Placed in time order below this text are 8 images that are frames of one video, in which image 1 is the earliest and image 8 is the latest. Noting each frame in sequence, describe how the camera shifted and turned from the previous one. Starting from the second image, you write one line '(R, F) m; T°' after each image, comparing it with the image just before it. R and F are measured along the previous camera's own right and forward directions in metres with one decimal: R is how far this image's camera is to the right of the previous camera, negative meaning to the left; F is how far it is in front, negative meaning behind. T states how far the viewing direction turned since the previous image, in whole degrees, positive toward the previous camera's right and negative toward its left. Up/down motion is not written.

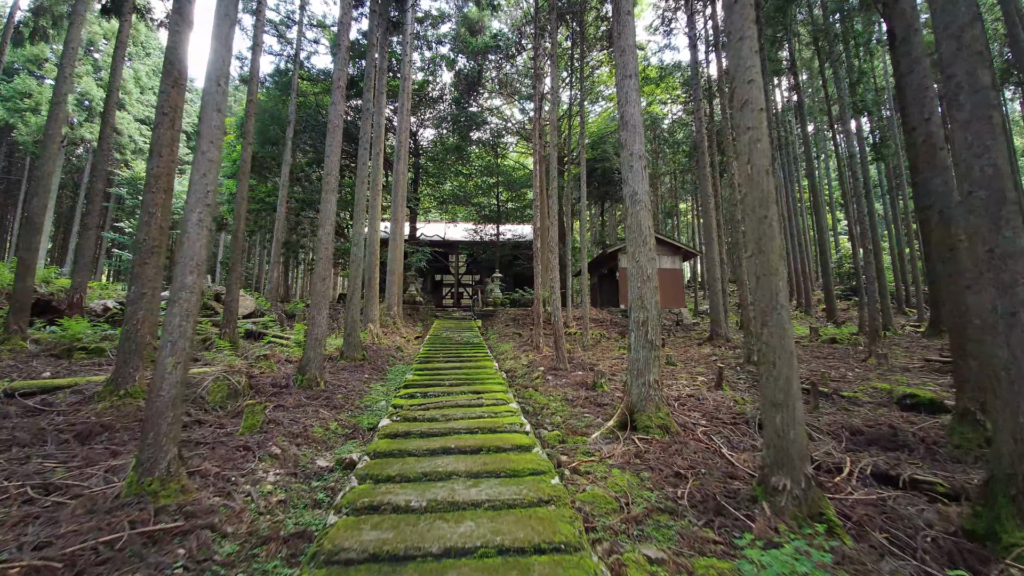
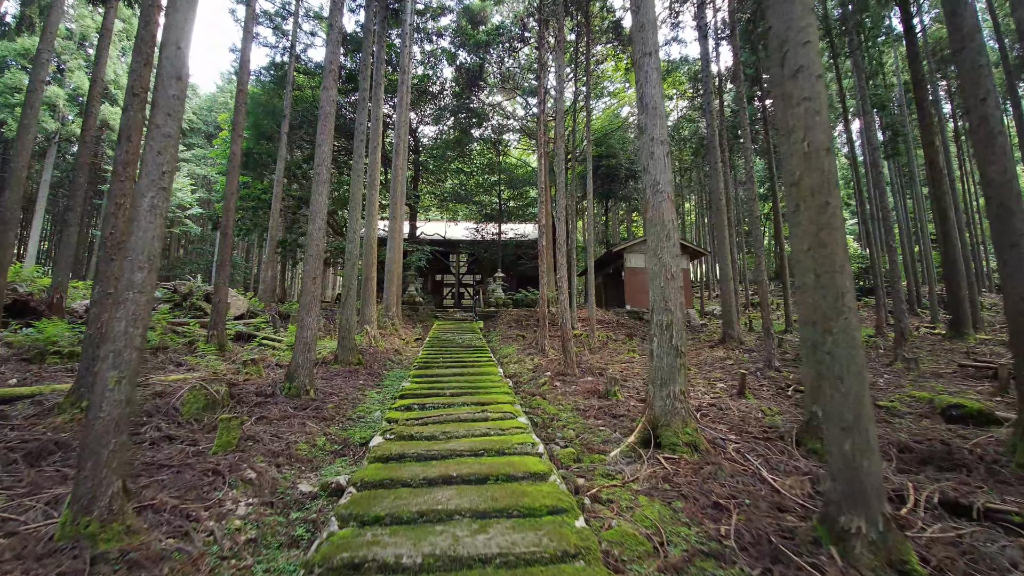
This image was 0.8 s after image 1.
(0.0, +0.4) m; 0°
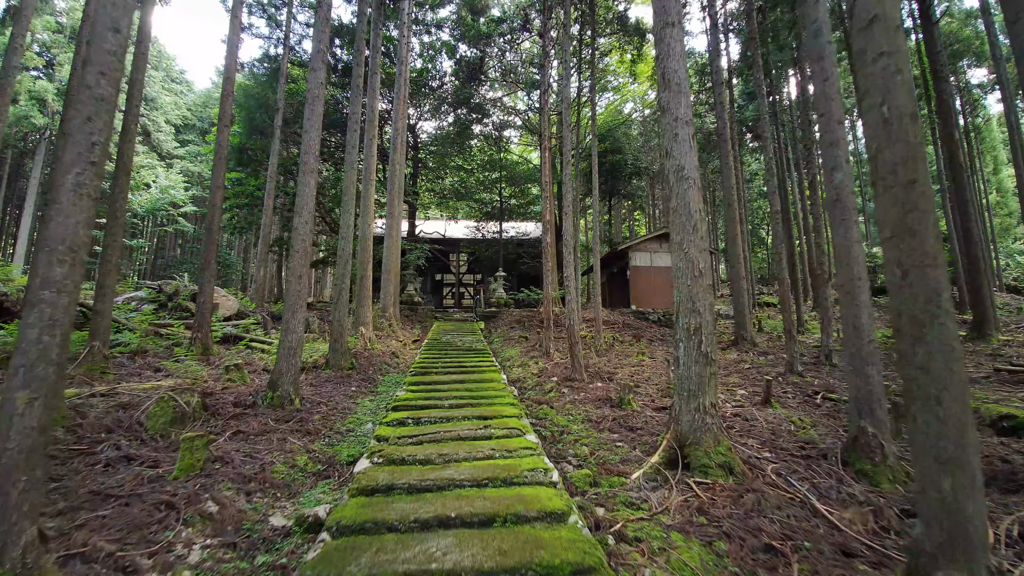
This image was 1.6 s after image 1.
(0.0, +0.4) m; 0°
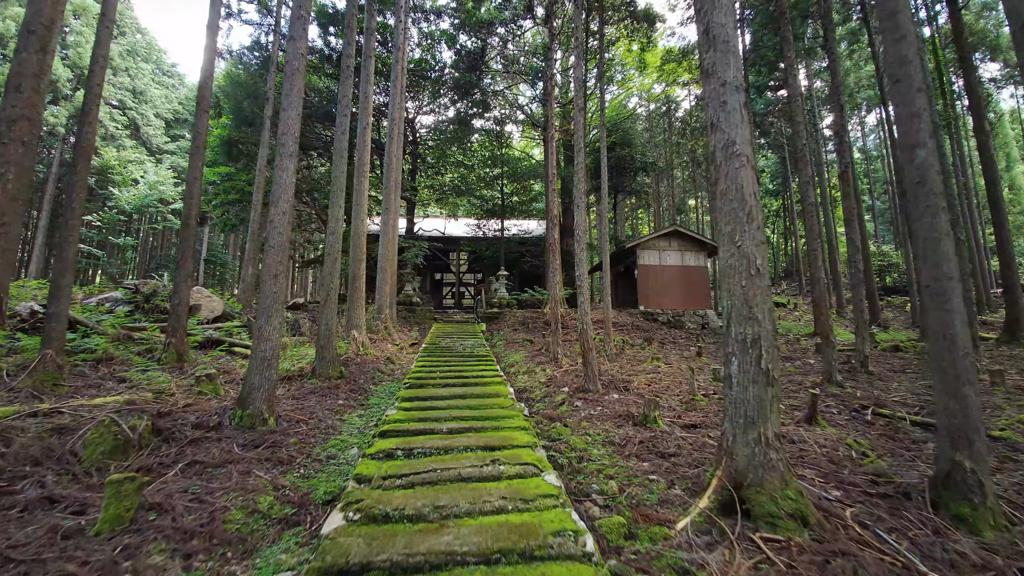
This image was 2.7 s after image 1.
(-0.1, +0.6) m; 0°
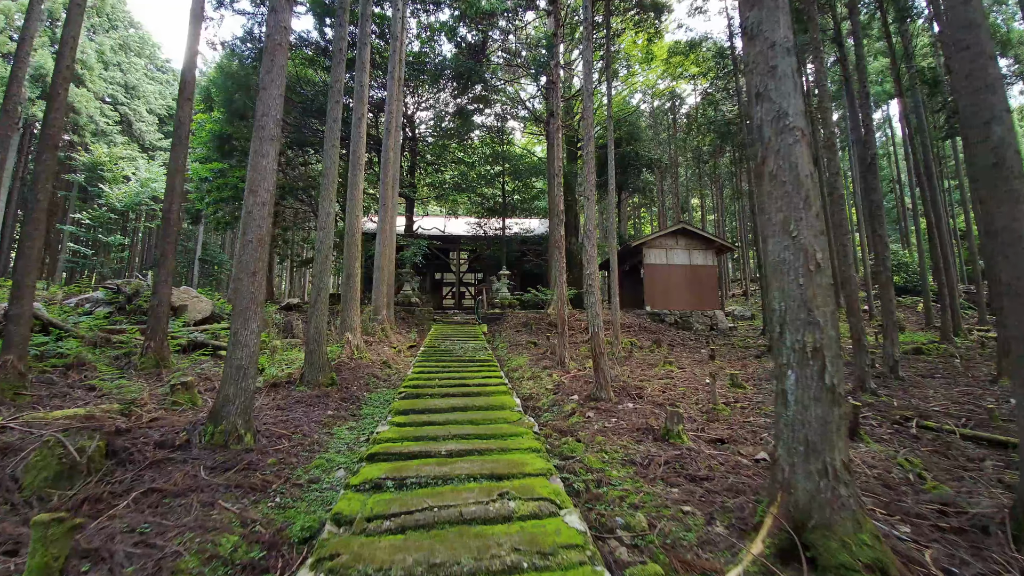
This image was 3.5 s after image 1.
(0.0, +0.4) m; 0°
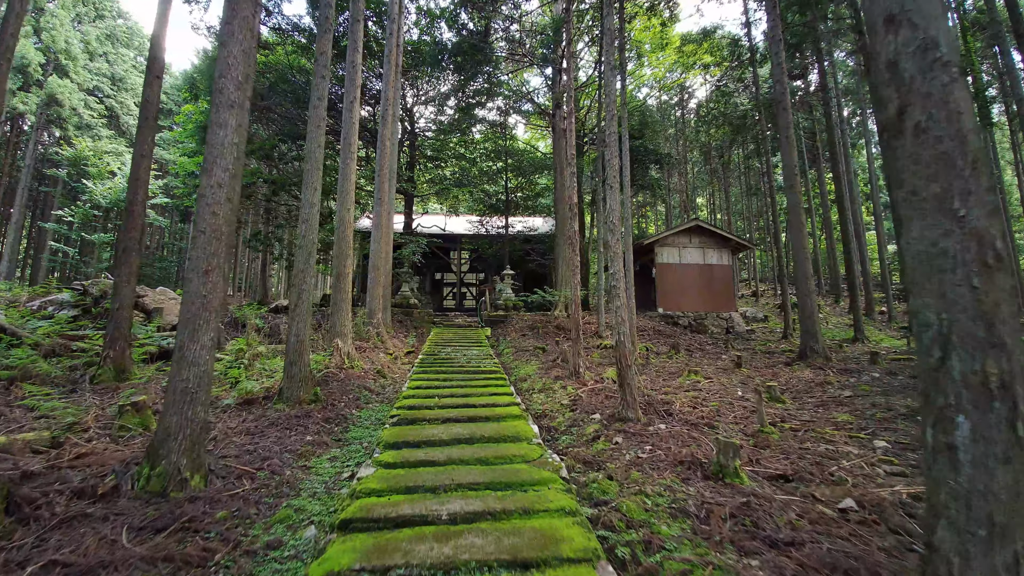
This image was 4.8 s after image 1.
(-0.1, +0.7) m; 0°
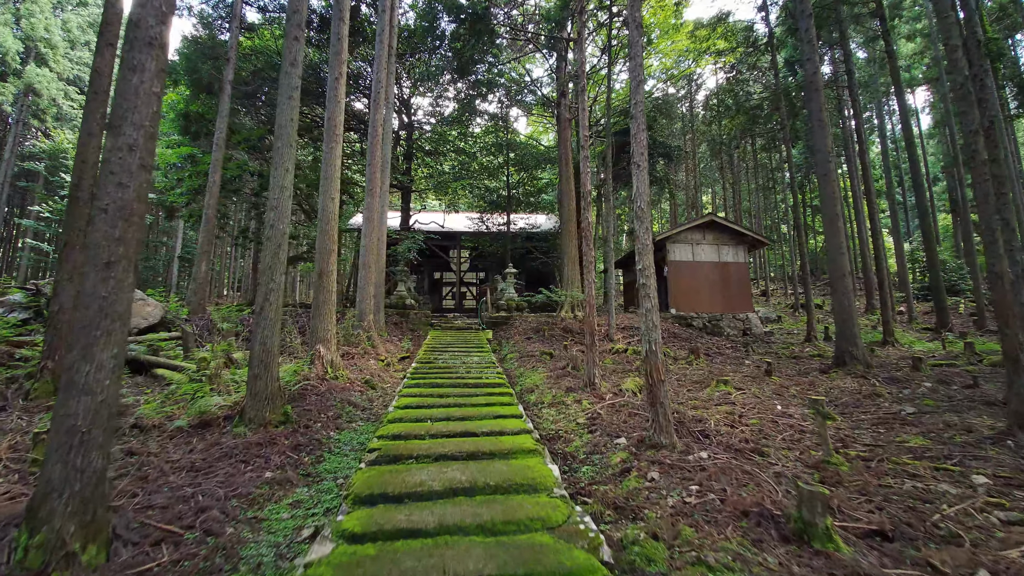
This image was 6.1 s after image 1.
(0.0, +0.7) m; 0°
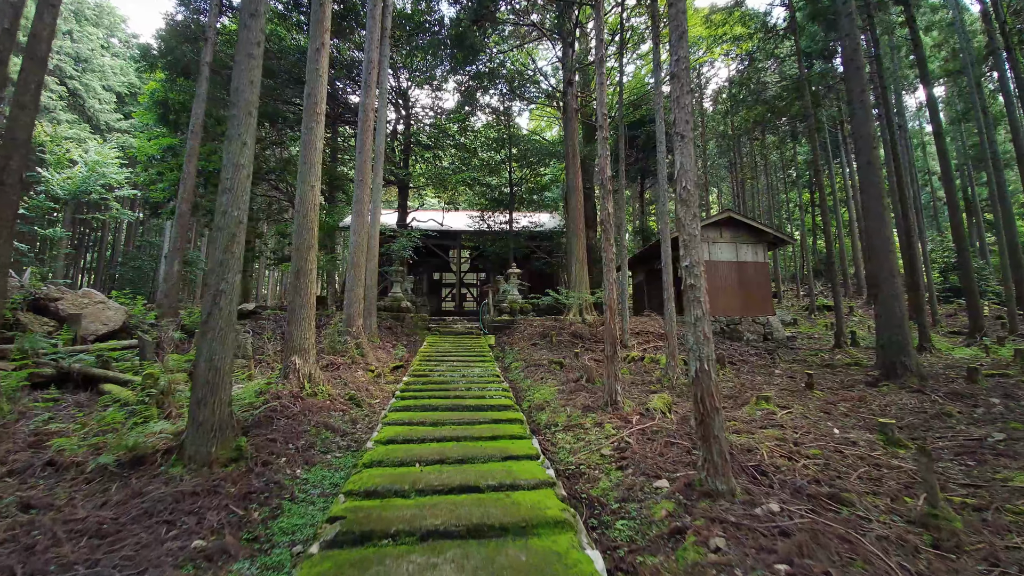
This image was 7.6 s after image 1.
(-0.1, +0.7) m; 0°
